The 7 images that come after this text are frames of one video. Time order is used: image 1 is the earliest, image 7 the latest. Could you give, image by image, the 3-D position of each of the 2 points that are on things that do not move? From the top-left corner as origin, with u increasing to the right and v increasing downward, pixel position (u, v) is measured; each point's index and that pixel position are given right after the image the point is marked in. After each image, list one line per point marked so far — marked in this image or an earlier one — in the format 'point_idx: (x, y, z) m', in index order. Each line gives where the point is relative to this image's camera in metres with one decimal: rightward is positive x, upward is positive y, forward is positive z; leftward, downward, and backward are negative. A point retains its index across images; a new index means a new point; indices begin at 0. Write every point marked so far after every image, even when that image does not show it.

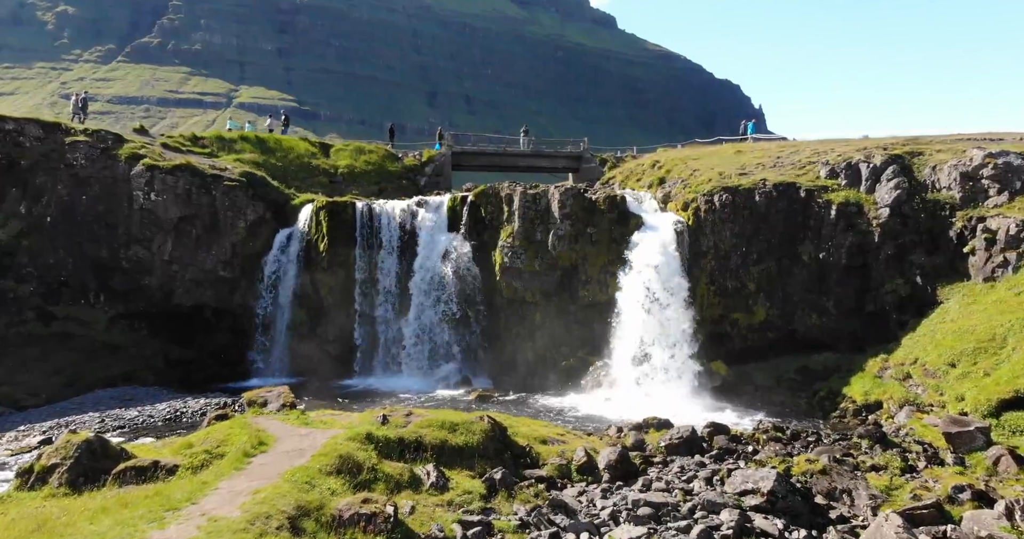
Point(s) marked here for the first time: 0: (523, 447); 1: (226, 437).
0: (+0.3, -5.0, +19.9) m
1: (-7.2, -4.2, +17.7) m
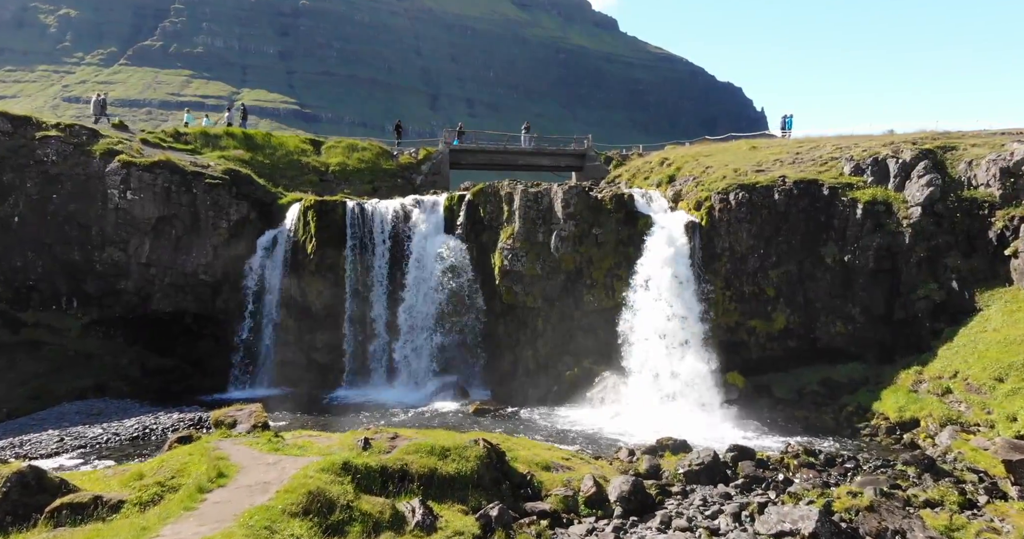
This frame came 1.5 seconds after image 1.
0: (+0.3, -5.1, +17.5) m
1: (-7.2, -4.3, +15.3) m
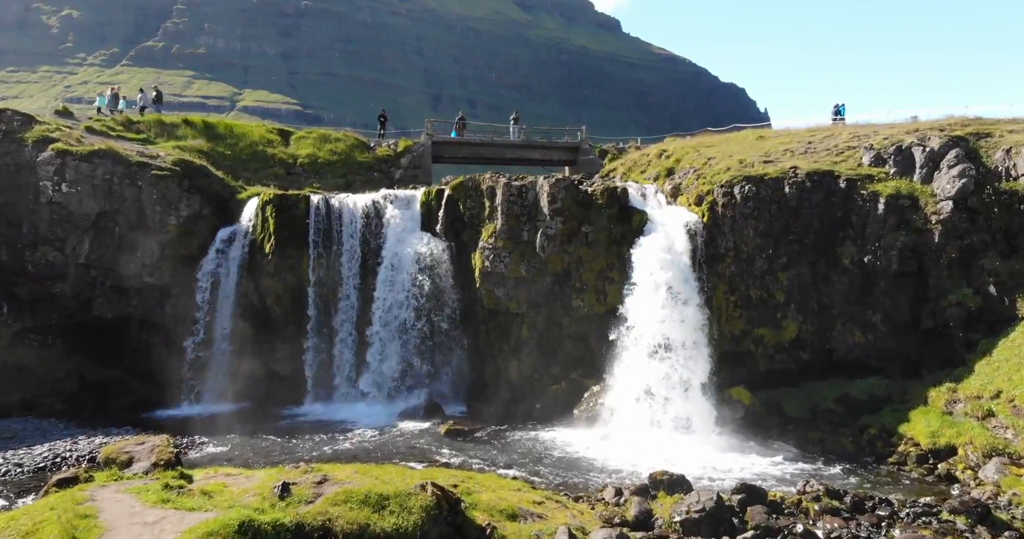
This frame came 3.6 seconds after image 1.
0: (-0.6, -5.2, +14.1) m
1: (-8.1, -4.4, +11.9) m
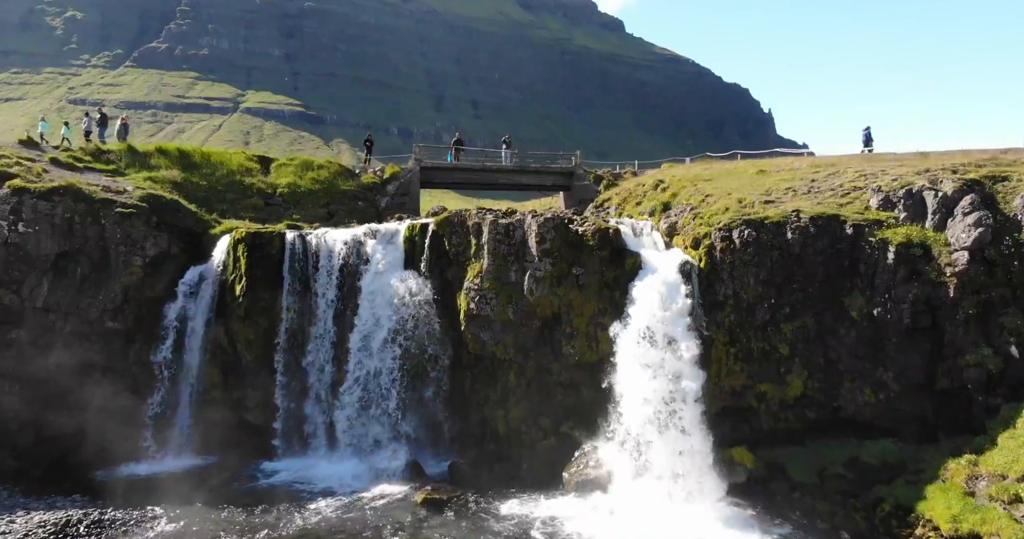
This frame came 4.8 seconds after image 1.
0: (-1.2, -6.9, +12.2) m
1: (-8.7, -6.1, +10.1) m
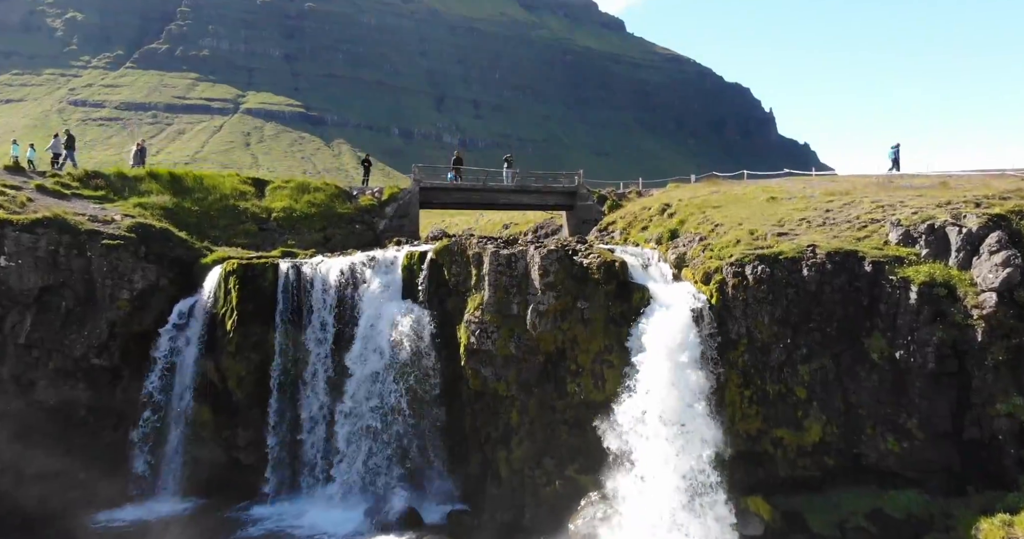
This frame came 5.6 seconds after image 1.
0: (-1.1, -8.2, +11.0) m
1: (-8.6, -7.4, +8.8) m
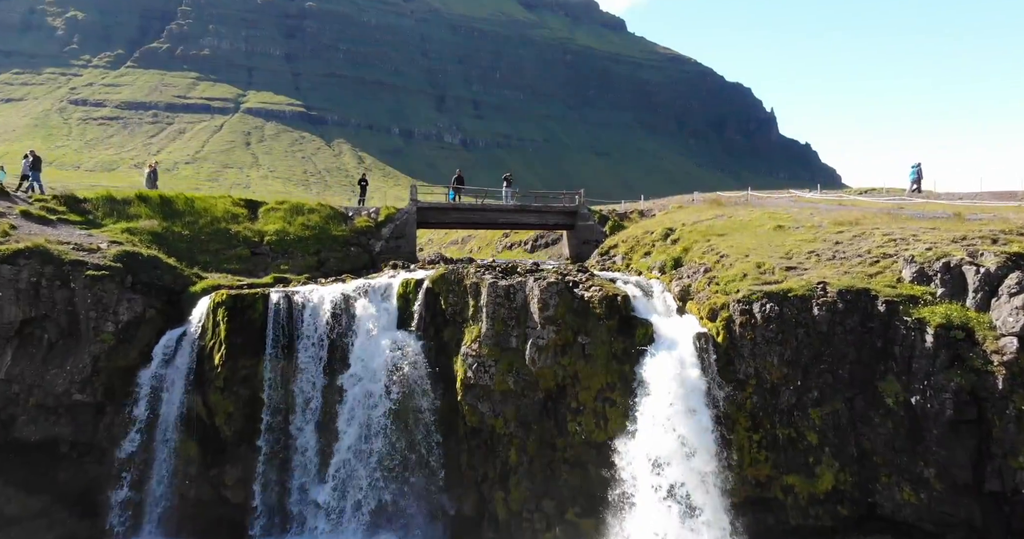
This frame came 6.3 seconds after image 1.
0: (-1.1, -9.5, +10.0) m
1: (-8.6, -8.6, +7.8) m
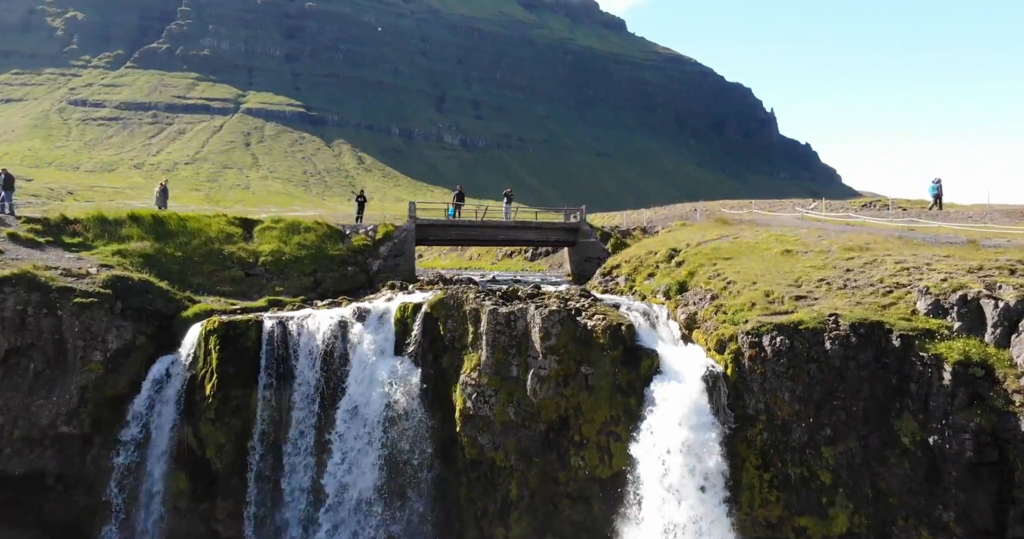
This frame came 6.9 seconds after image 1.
0: (-1.1, -10.5, +9.1) m
1: (-8.6, -9.6, +6.9) m
